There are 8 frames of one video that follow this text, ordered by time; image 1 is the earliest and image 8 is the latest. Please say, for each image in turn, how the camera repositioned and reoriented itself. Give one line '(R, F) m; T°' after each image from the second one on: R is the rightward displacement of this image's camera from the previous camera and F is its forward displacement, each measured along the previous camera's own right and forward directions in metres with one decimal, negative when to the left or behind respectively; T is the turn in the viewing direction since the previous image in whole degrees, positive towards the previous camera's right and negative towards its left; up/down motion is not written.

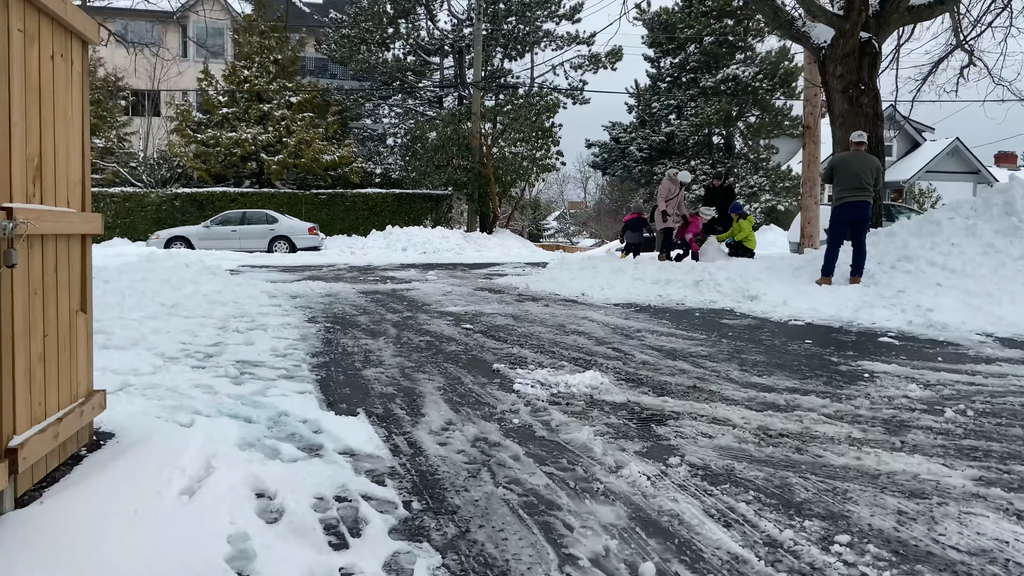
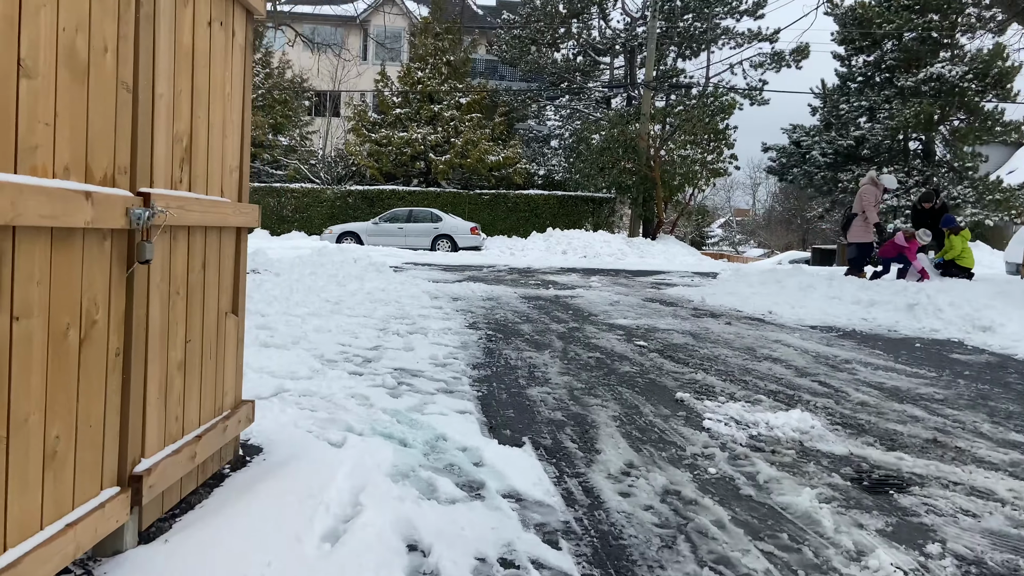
(-0.2, +0.7) m; -11°
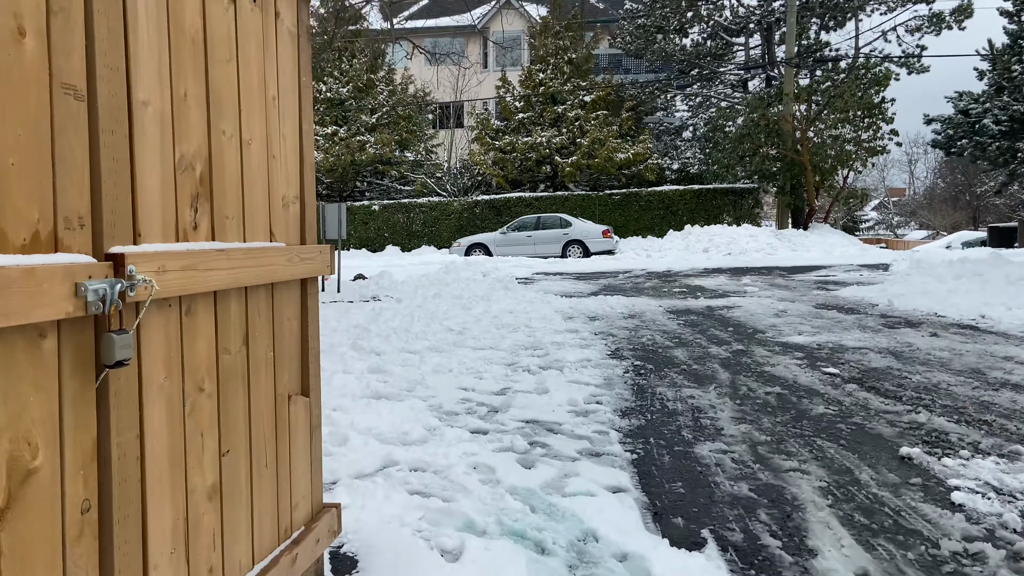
(-0.1, +1.0) m; -10°
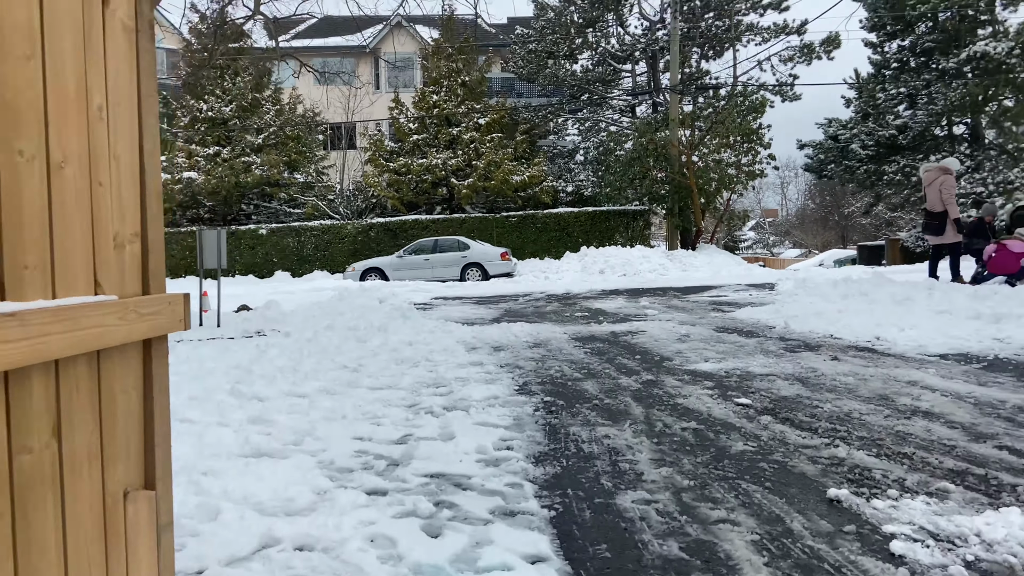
(0.0, +0.4) m; +8°
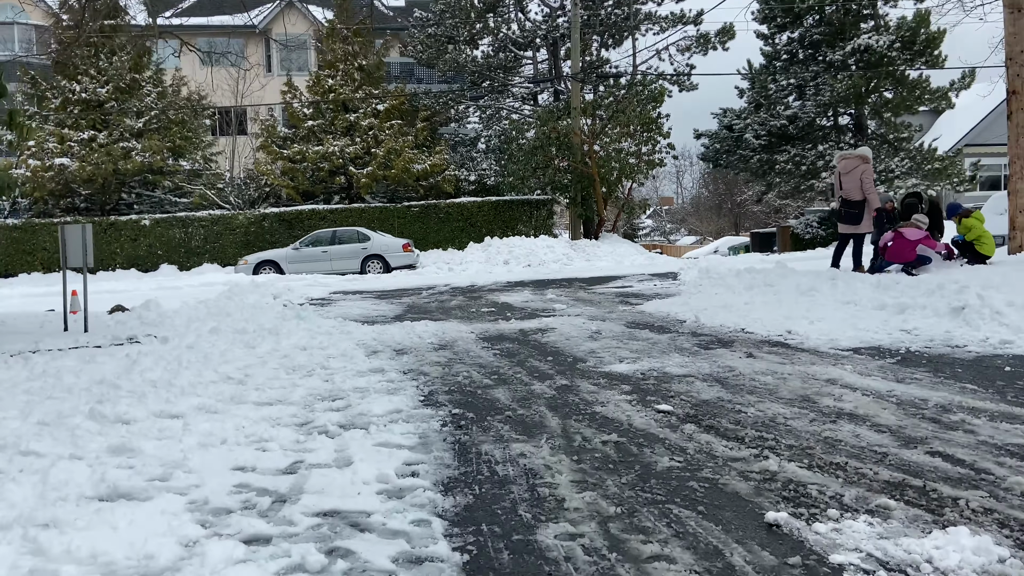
(0.0, +0.5) m; +7°
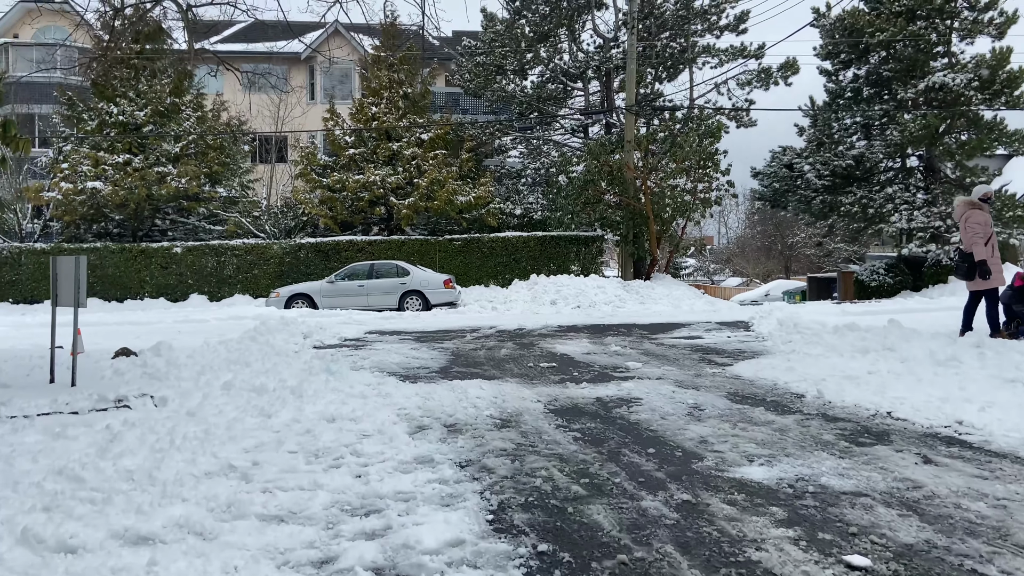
(-0.4, +1.5) m; -3°
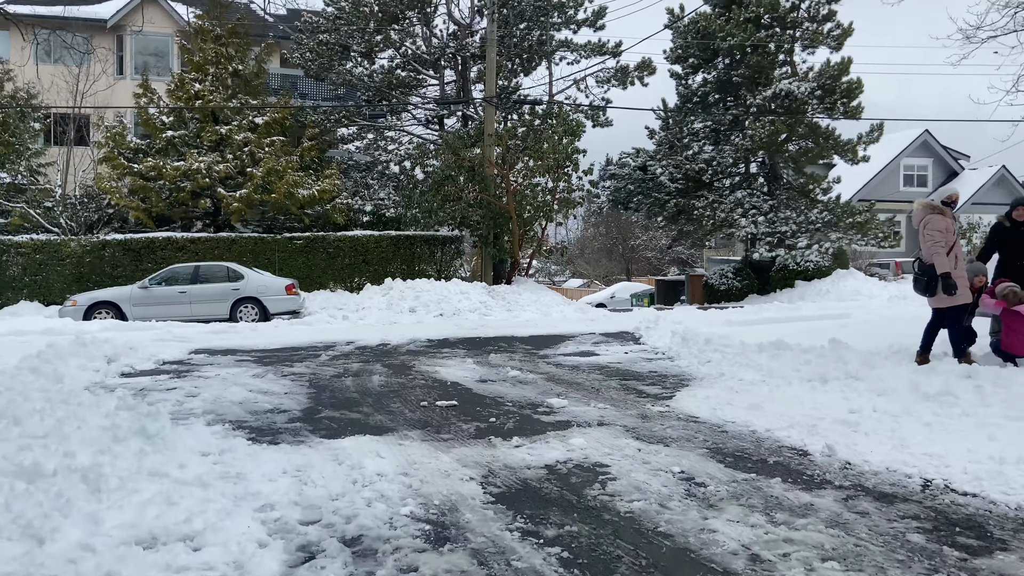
(-0.5, +2.0) m; +12°
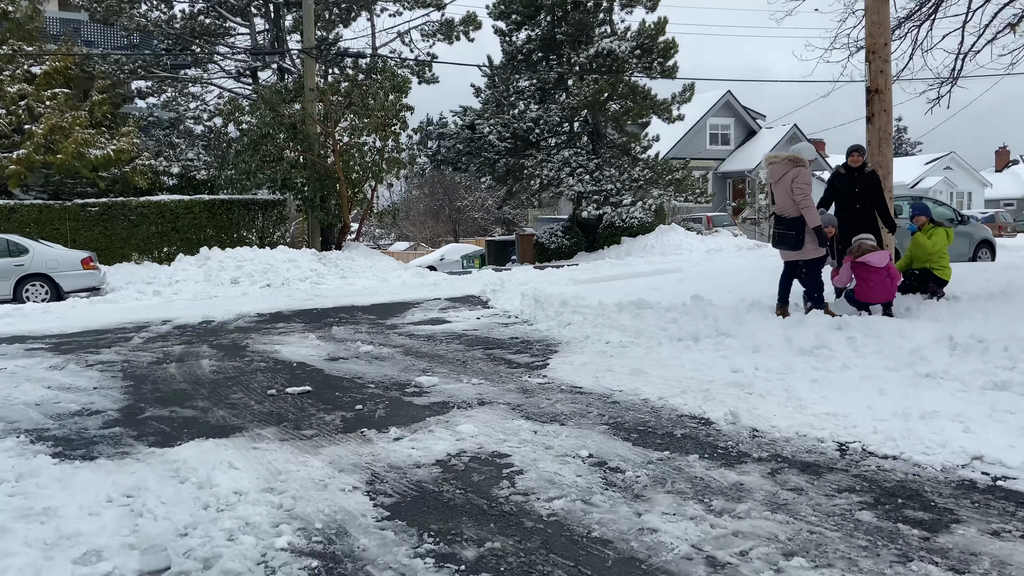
(-0.3, +0.7) m; +13°
